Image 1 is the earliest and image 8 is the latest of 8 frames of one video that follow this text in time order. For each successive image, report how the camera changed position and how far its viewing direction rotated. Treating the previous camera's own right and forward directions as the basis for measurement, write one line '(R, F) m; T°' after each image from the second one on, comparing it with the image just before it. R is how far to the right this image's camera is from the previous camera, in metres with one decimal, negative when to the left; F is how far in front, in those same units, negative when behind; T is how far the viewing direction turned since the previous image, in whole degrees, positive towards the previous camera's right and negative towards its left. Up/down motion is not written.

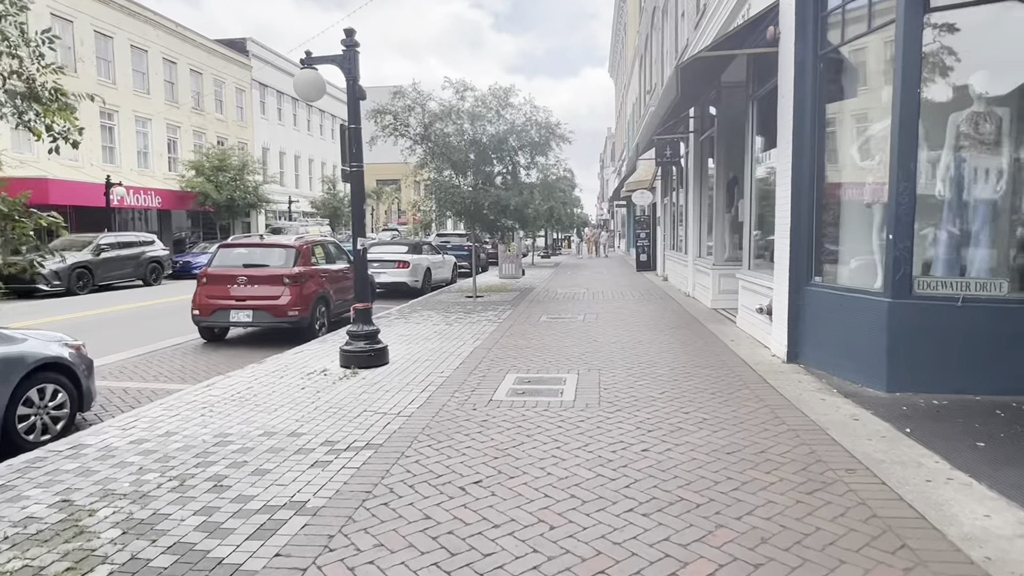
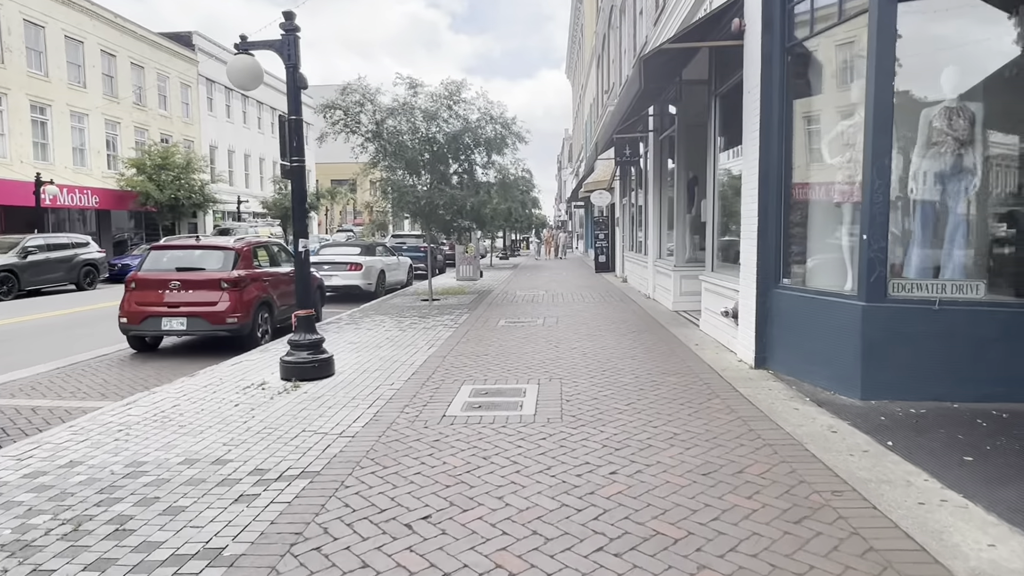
(0.0, +0.5) m; +4°
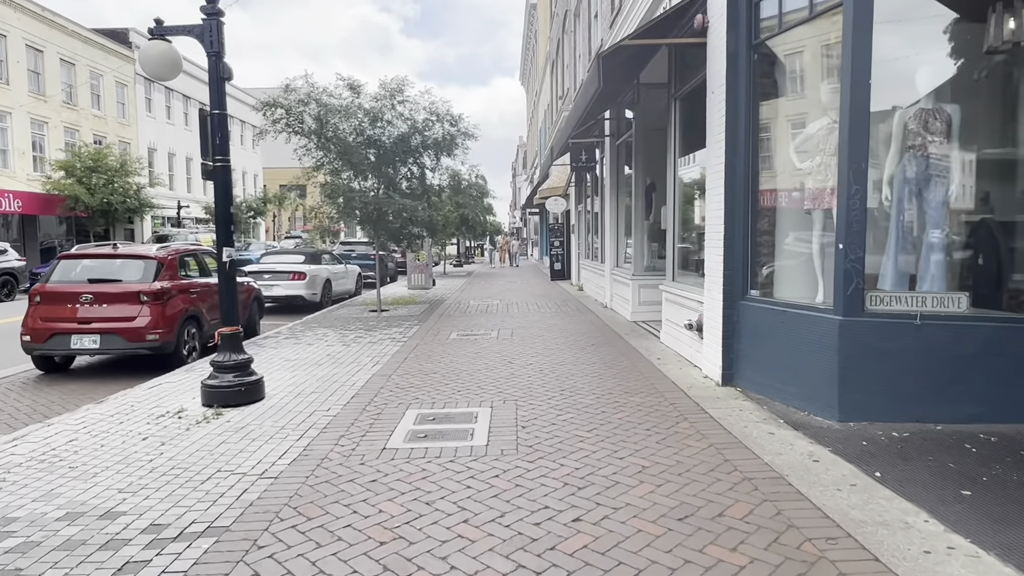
(0.0, +0.6) m; +4°
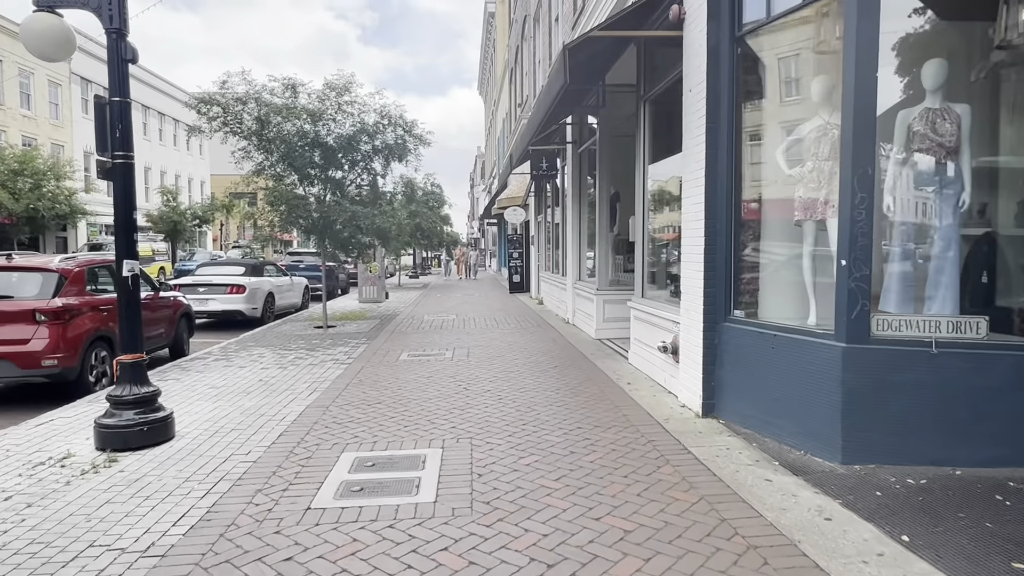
(0.0, +0.8) m; +4°
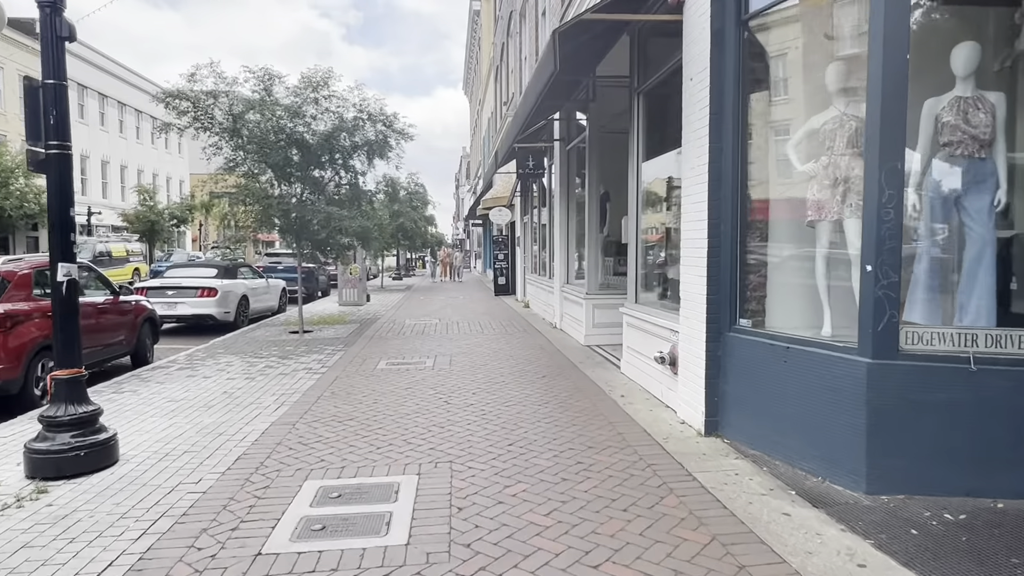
(0.0, +0.5) m; +1°
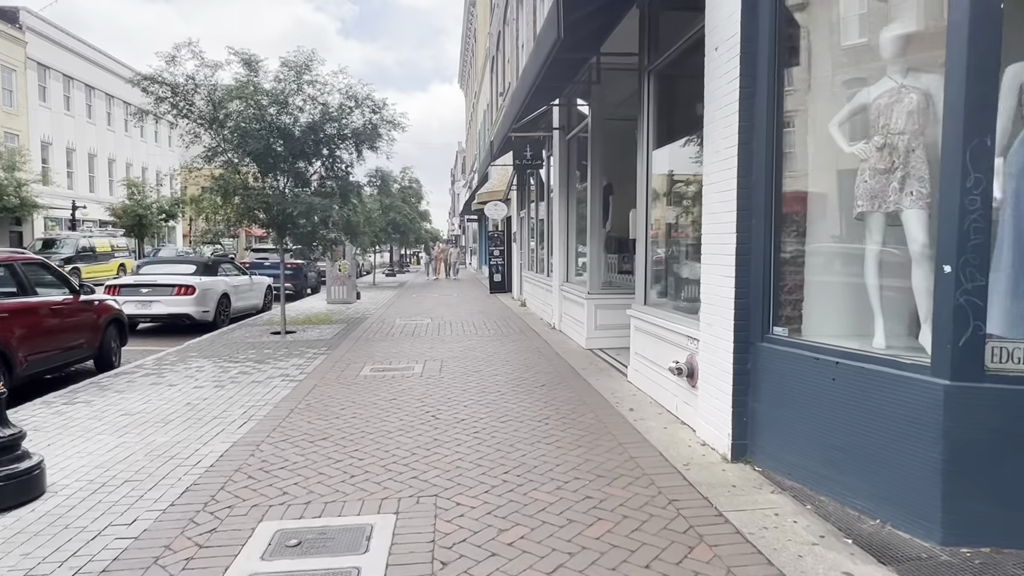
(0.0, +0.7) m; 0°
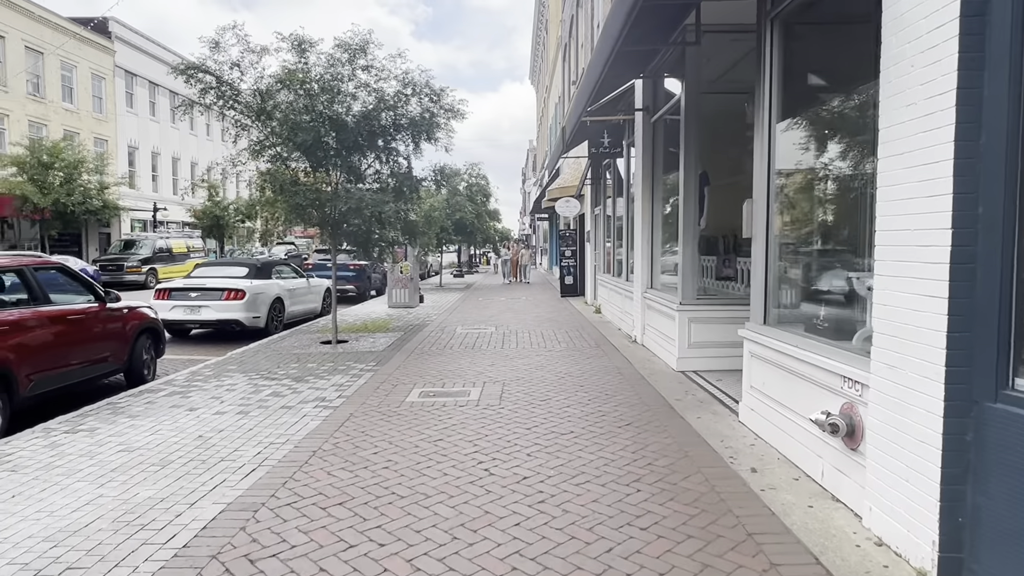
(-0.1, +1.4) m; -6°
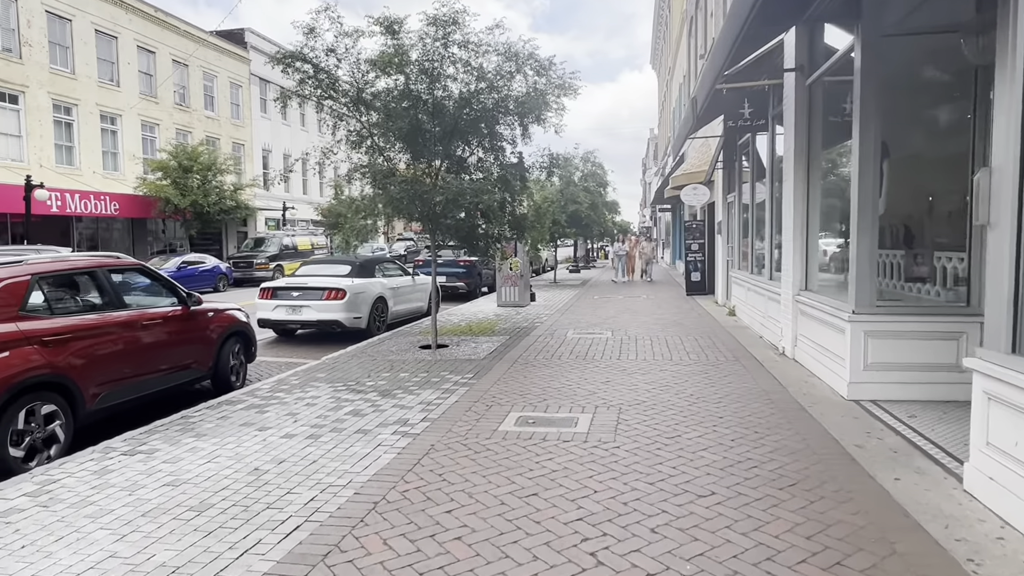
(0.0, +1.3) m; -11°
